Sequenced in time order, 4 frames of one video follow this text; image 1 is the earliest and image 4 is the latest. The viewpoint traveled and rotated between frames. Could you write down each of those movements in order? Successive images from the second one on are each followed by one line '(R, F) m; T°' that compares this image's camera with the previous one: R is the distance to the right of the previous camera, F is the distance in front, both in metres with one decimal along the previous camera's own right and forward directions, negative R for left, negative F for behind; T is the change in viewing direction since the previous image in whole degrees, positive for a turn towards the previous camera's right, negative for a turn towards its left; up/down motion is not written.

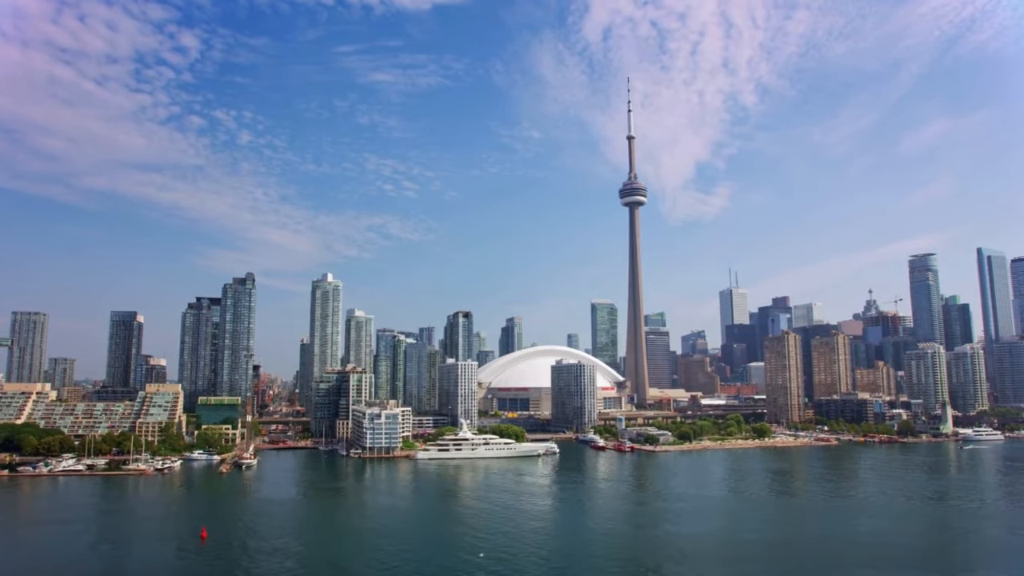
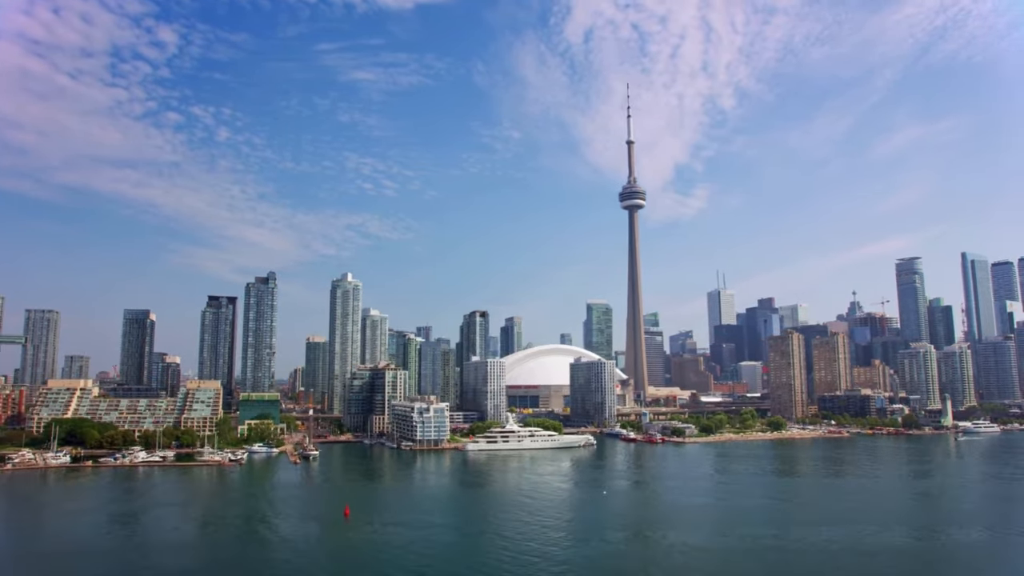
(-4.3, -2.9) m; +2°
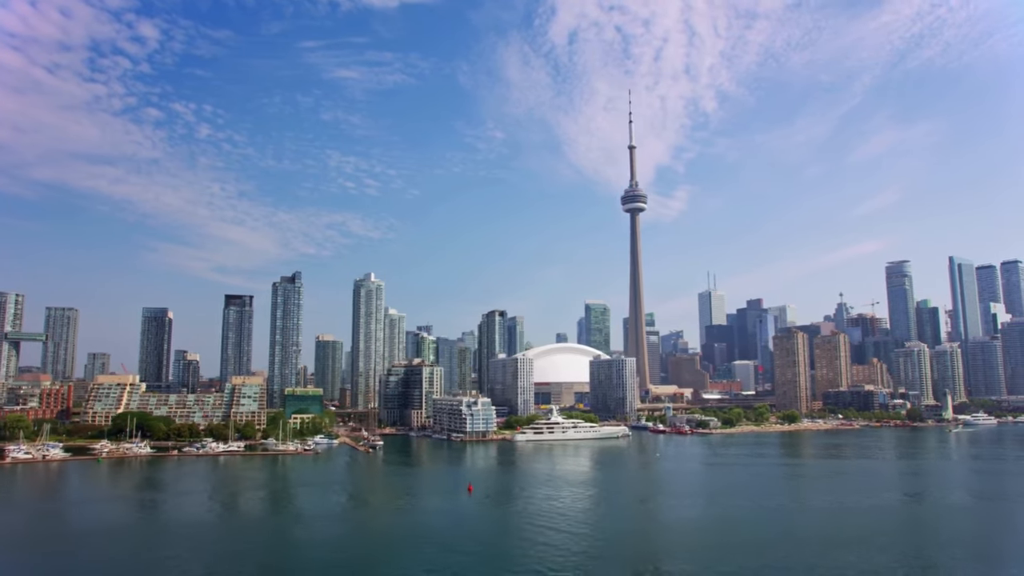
(-4.5, -3.3) m; +2°
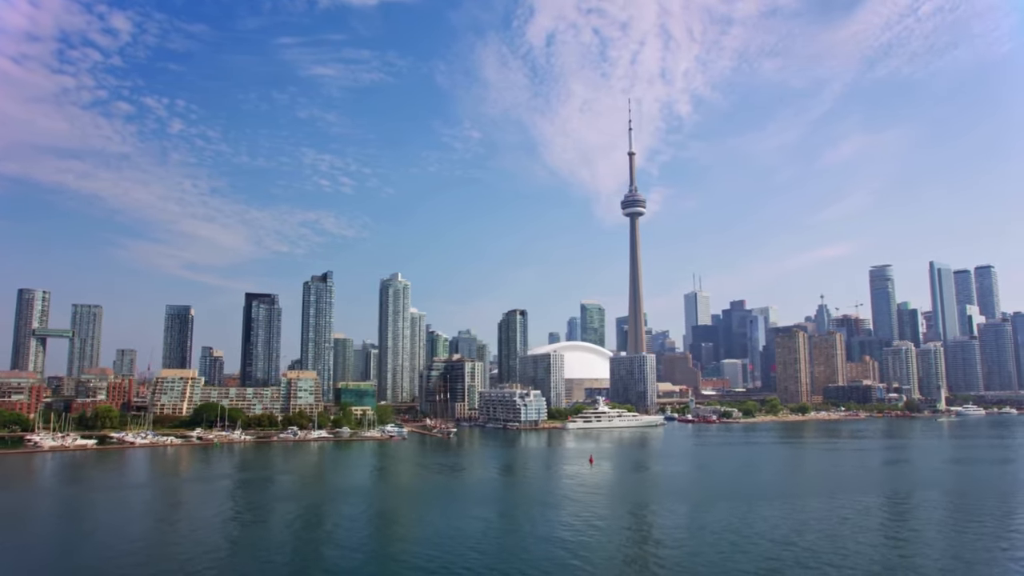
(-6.1, -4.9) m; +2°
